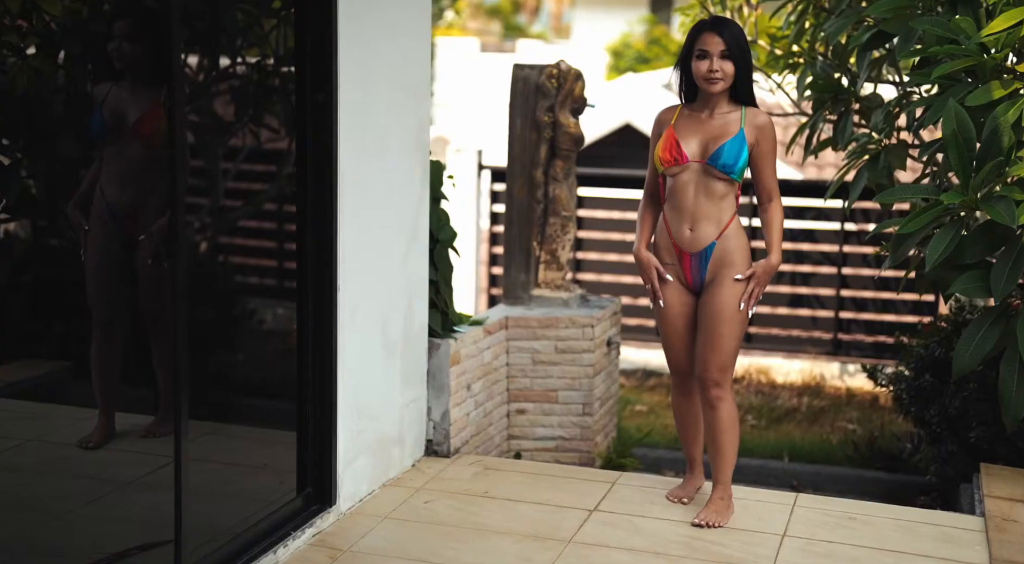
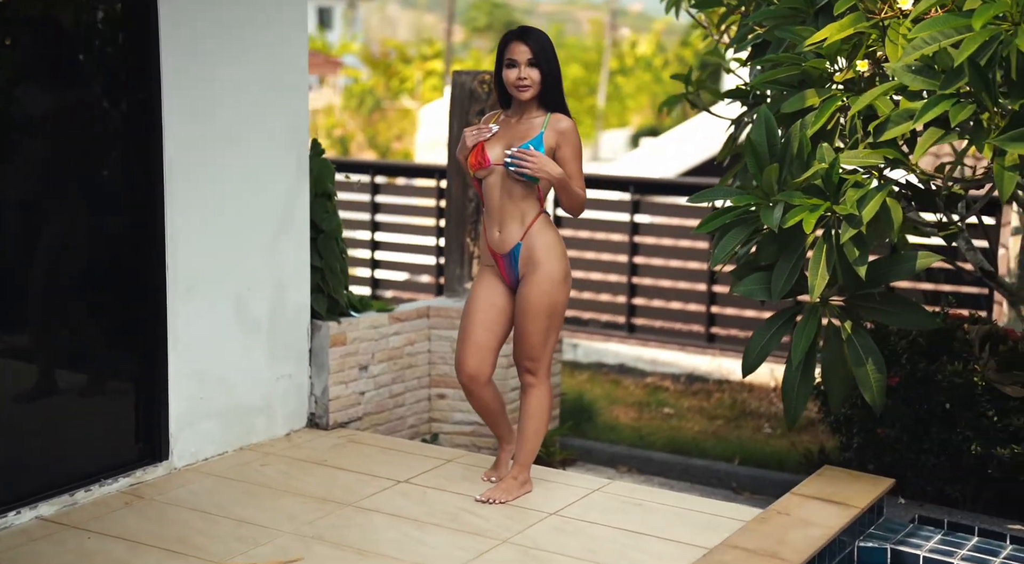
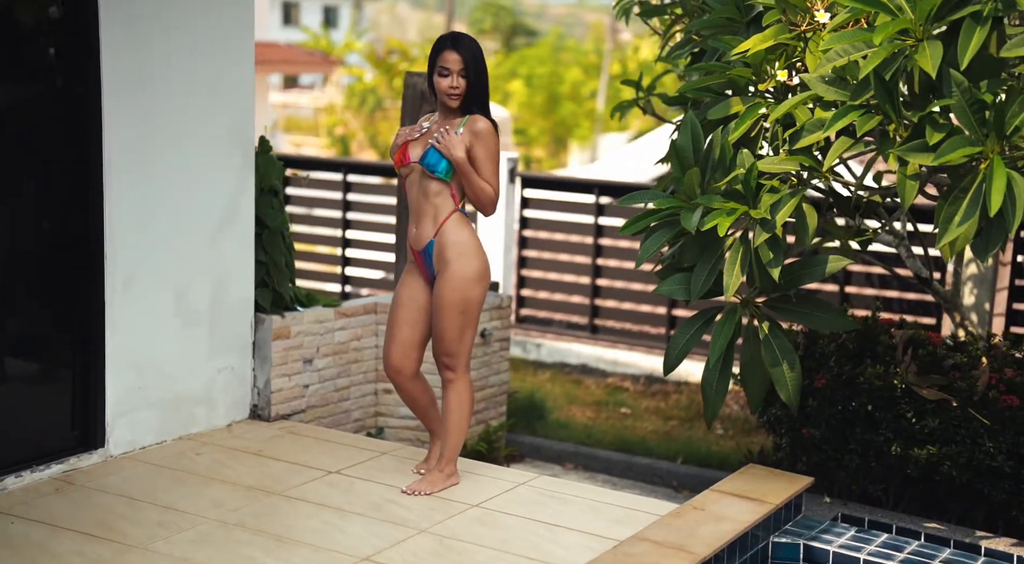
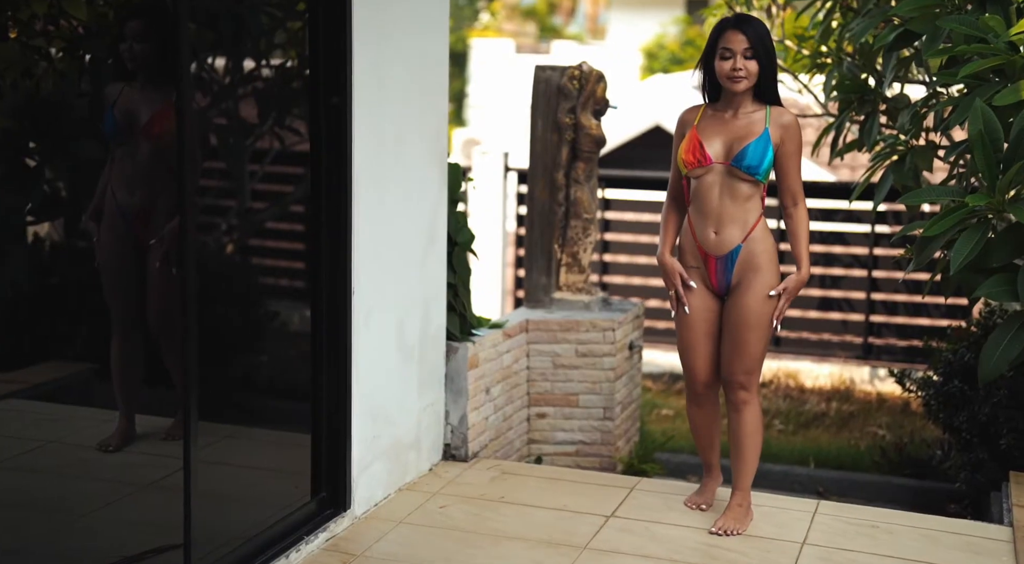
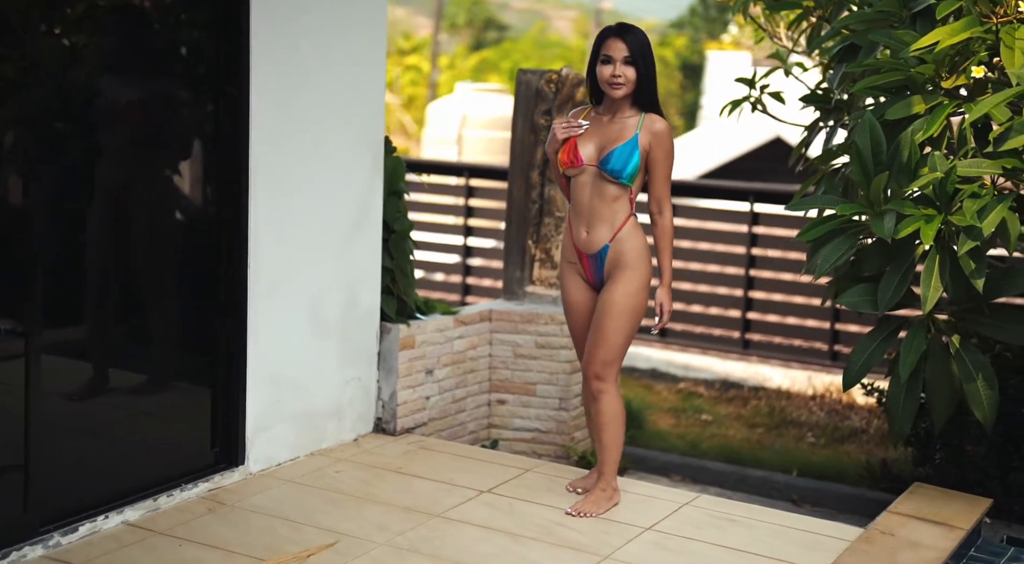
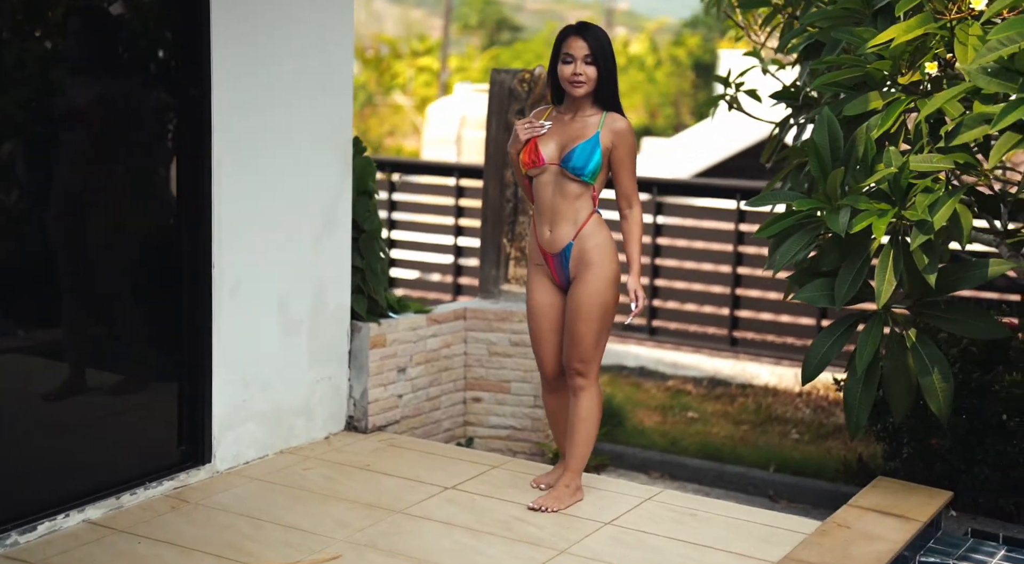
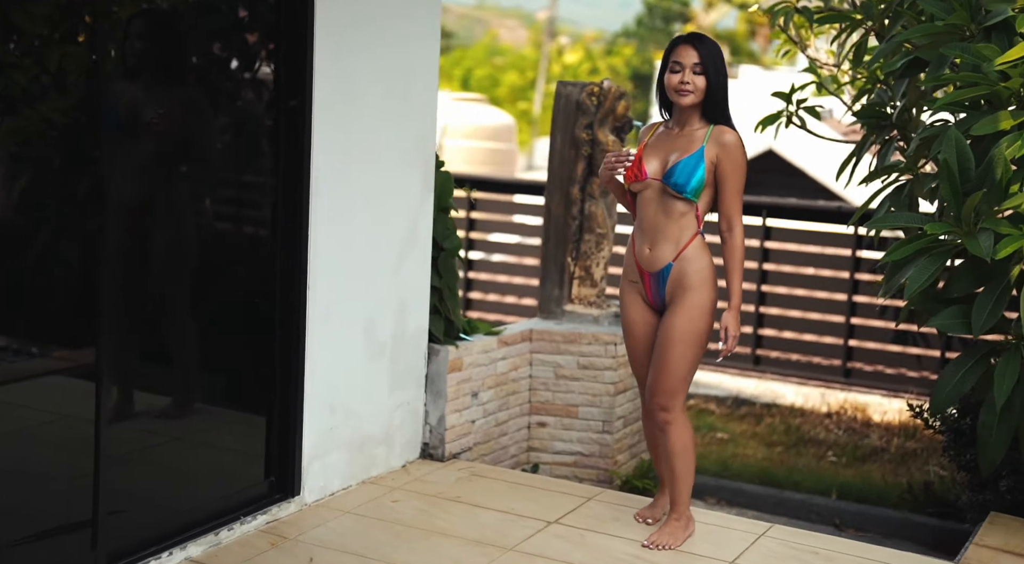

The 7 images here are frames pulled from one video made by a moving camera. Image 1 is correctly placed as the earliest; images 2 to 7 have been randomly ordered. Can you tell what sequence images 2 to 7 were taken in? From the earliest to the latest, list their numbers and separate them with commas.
4, 7, 5, 6, 2, 3
